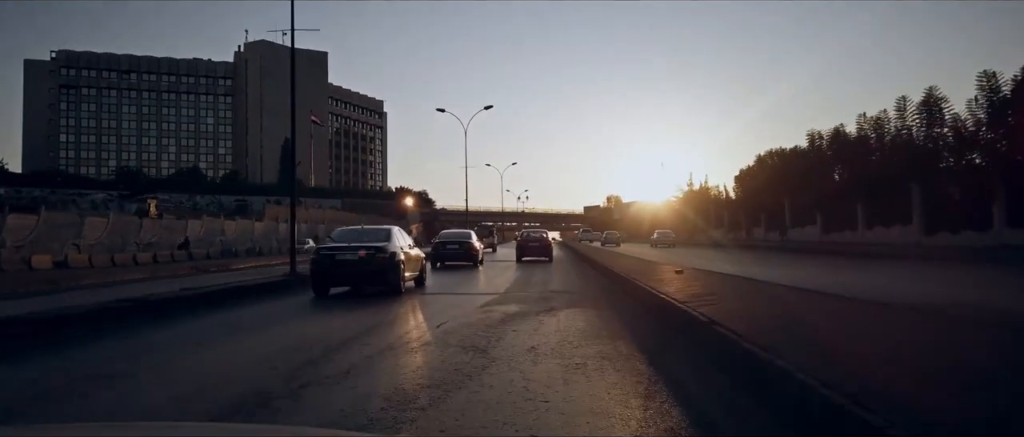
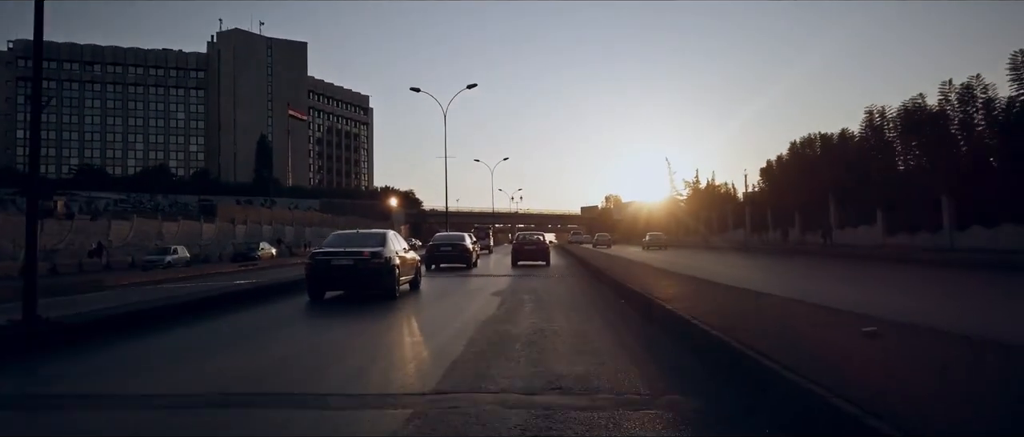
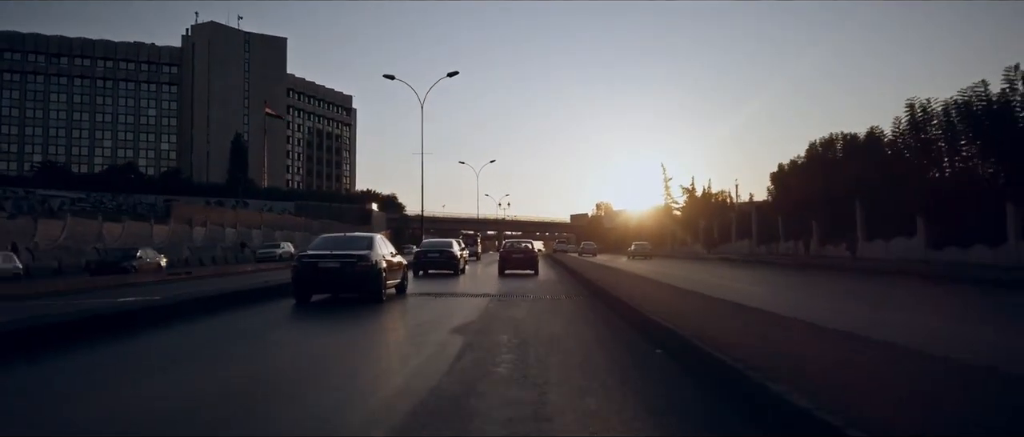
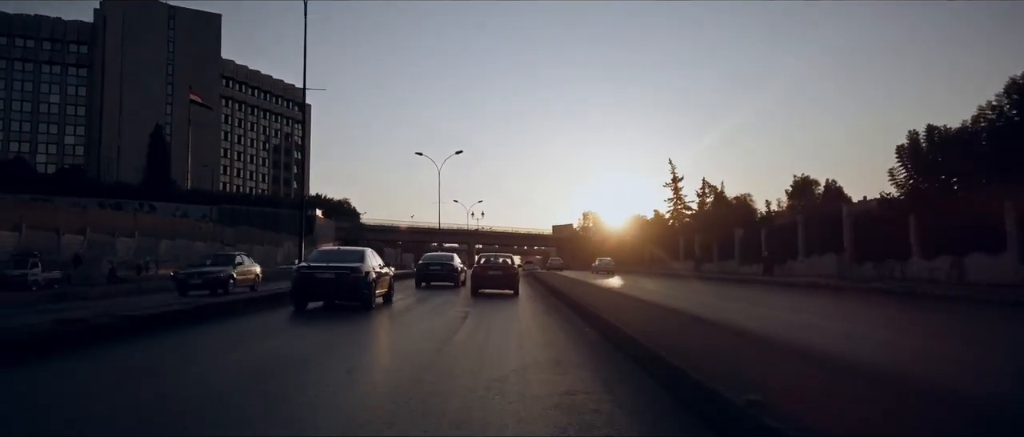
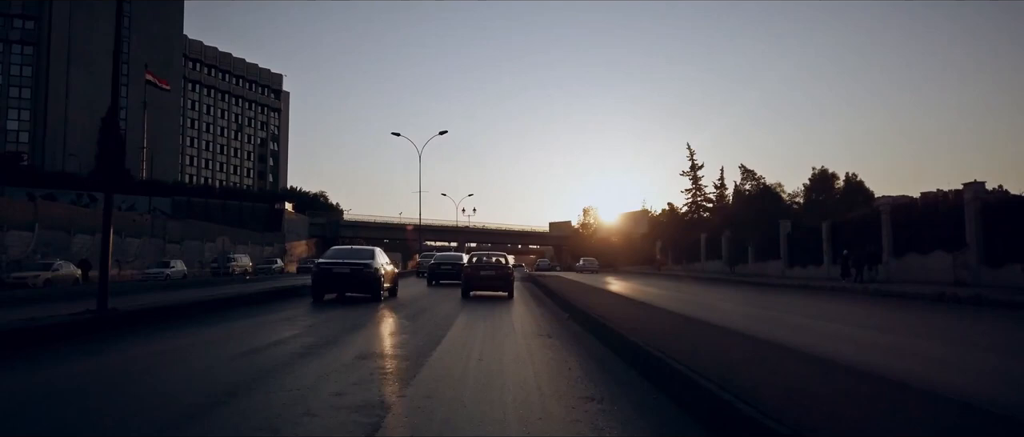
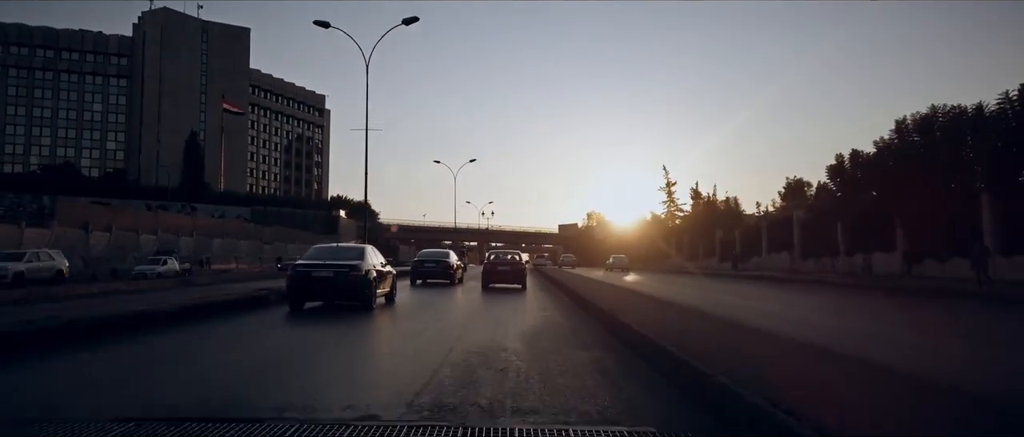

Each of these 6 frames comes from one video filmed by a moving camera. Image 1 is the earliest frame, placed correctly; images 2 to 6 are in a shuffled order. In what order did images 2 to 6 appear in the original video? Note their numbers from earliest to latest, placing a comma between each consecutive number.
2, 3, 6, 4, 5
